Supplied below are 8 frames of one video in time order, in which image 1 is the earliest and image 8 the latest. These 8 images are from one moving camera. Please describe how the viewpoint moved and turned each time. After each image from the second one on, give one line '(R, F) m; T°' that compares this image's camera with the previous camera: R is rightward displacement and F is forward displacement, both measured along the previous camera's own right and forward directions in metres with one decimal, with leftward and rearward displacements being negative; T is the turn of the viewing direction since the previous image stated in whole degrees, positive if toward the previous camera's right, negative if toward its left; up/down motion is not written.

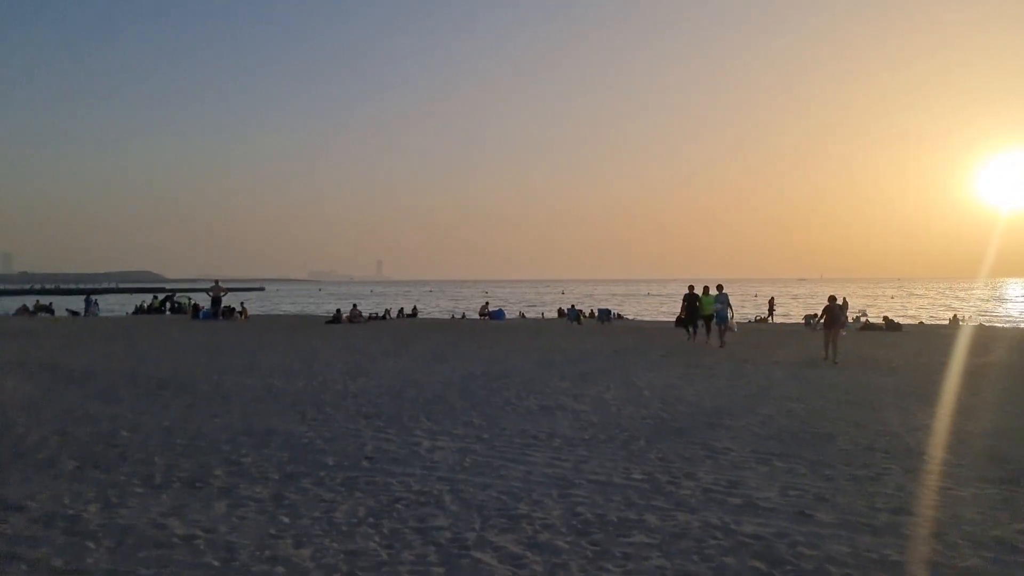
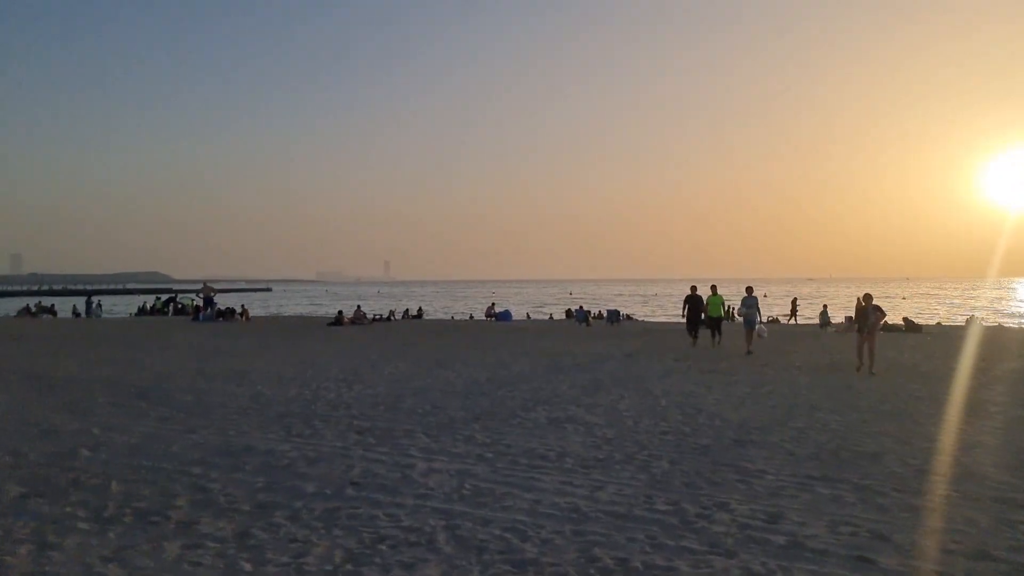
(0.0, +0.9) m; 0°
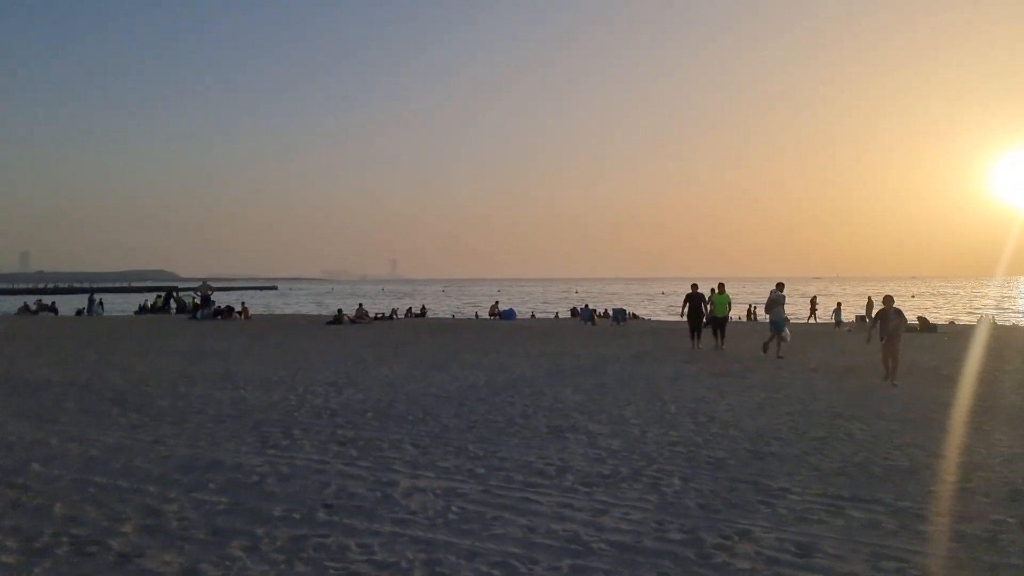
(+0.1, +0.7) m; 0°
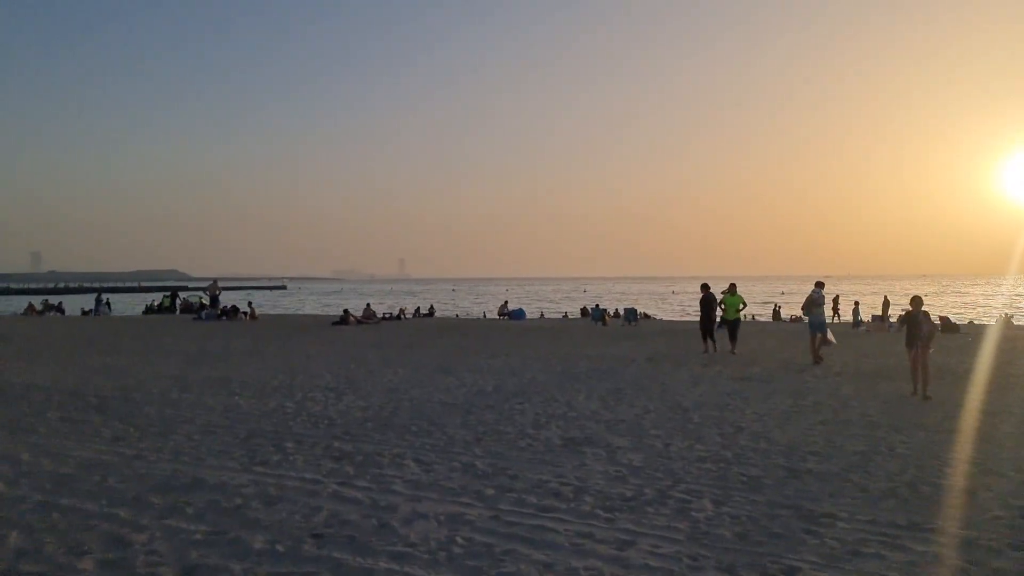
(0.0, +0.6) m; -1°
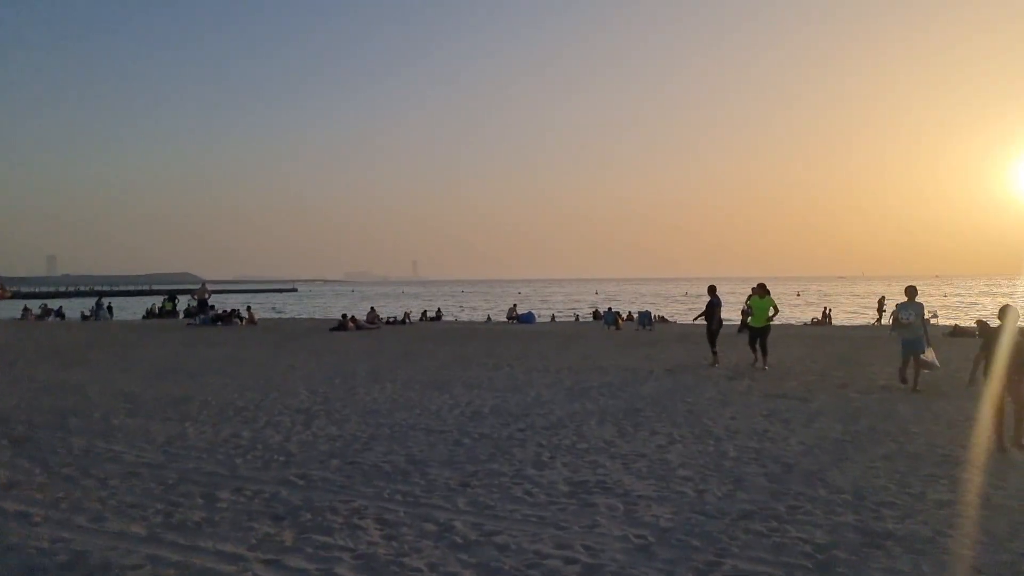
(+0.1, +1.6) m; -1°
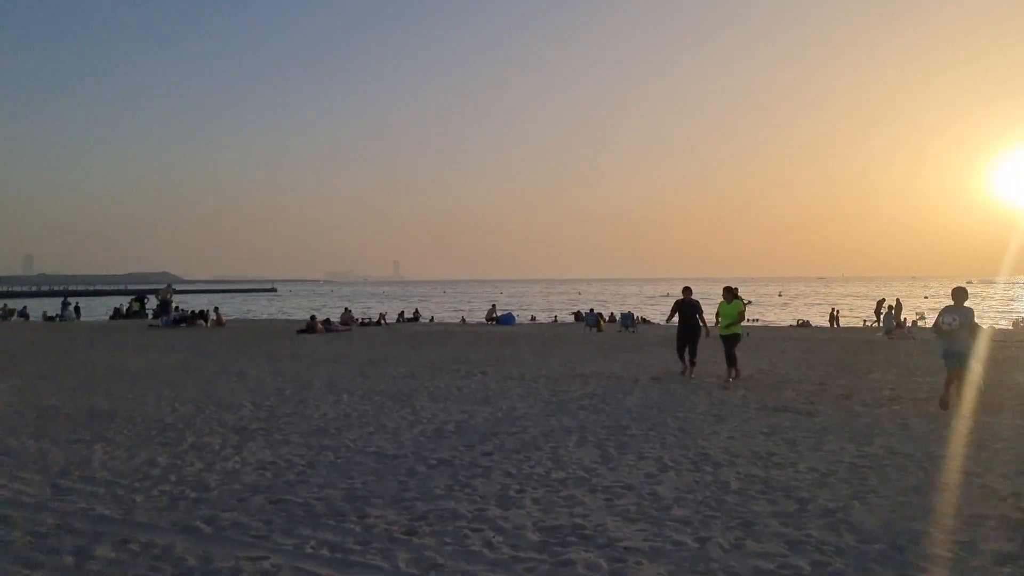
(+0.1, +1.2) m; +1°
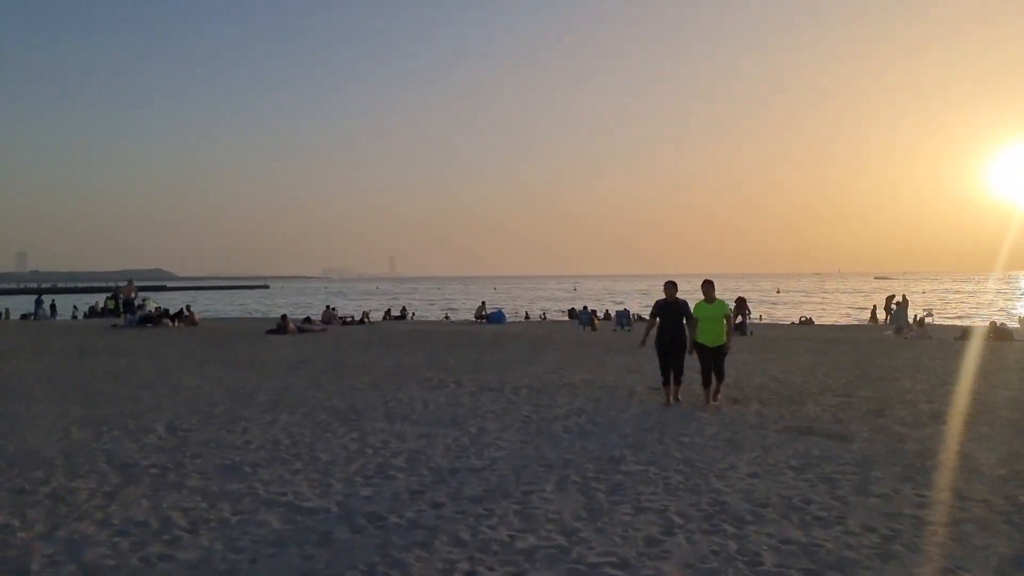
(+0.3, +1.8) m; 0°
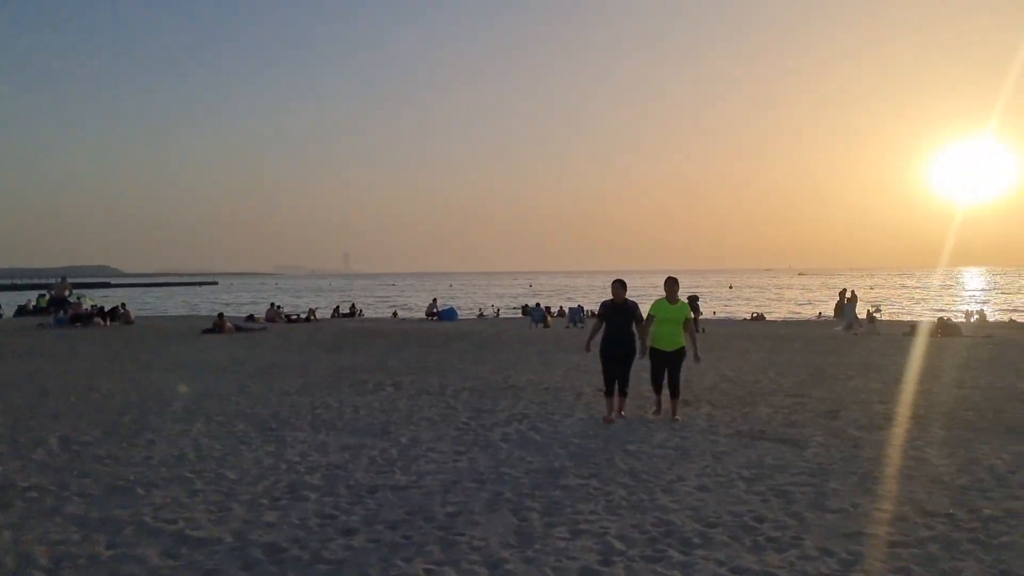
(+0.2, +0.6) m; +3°
